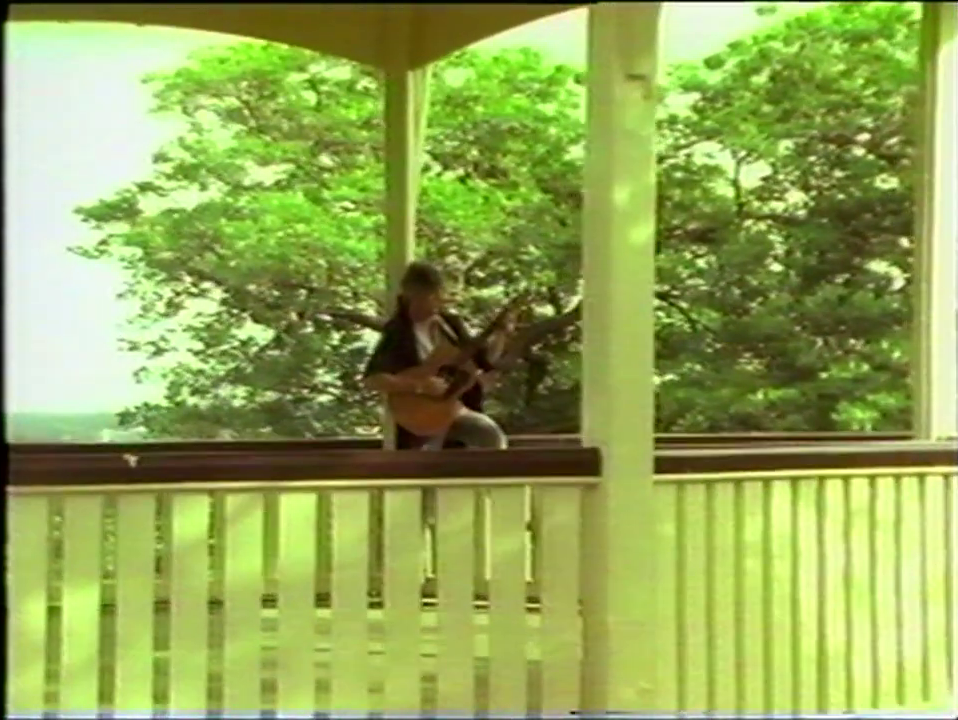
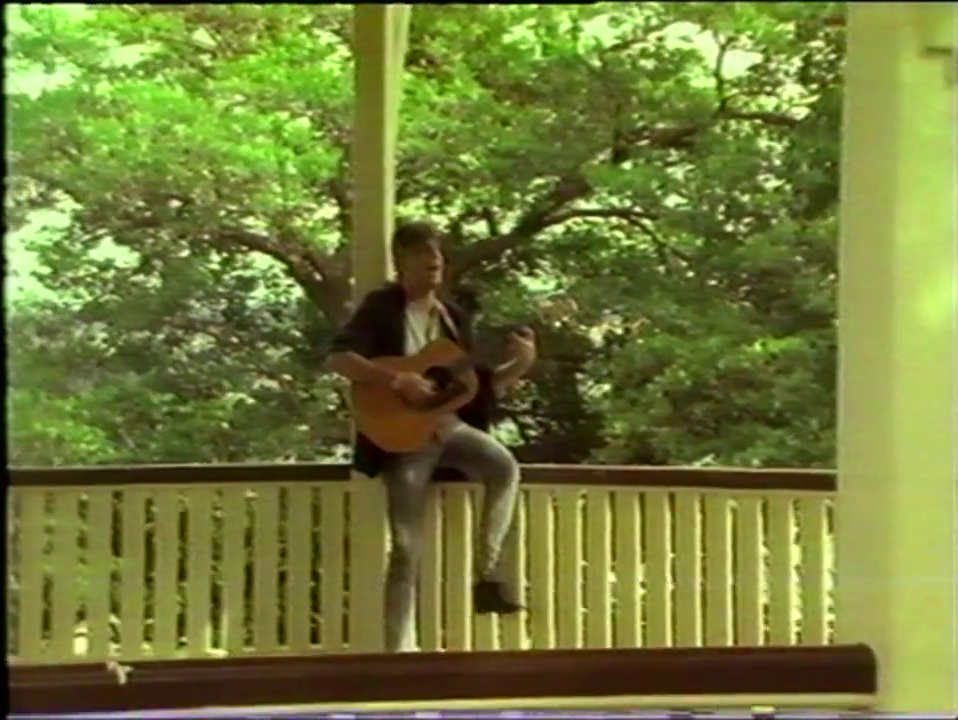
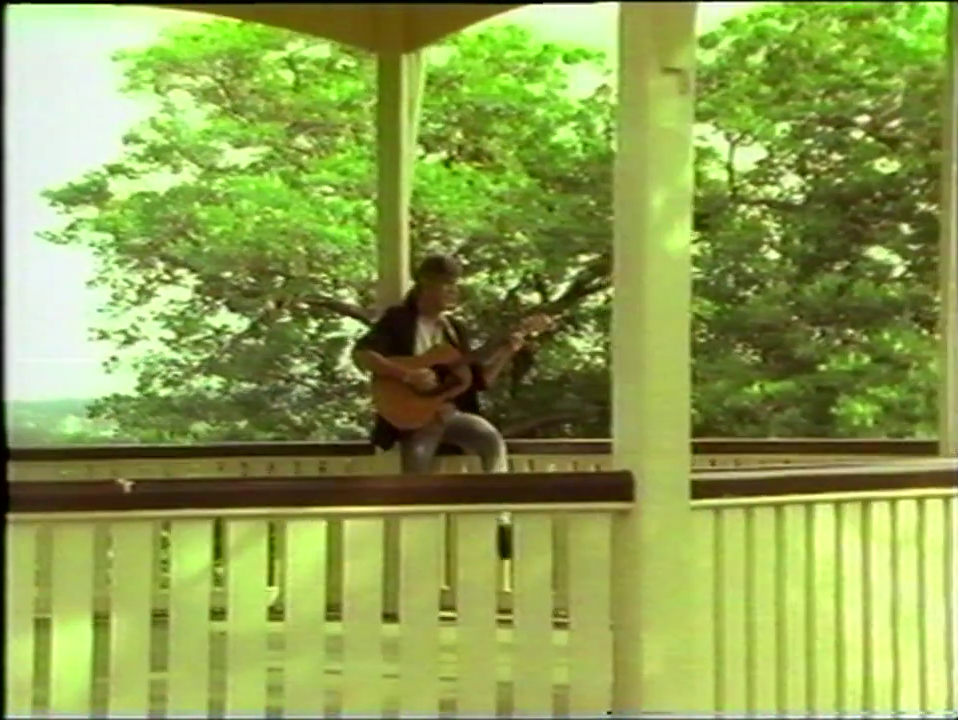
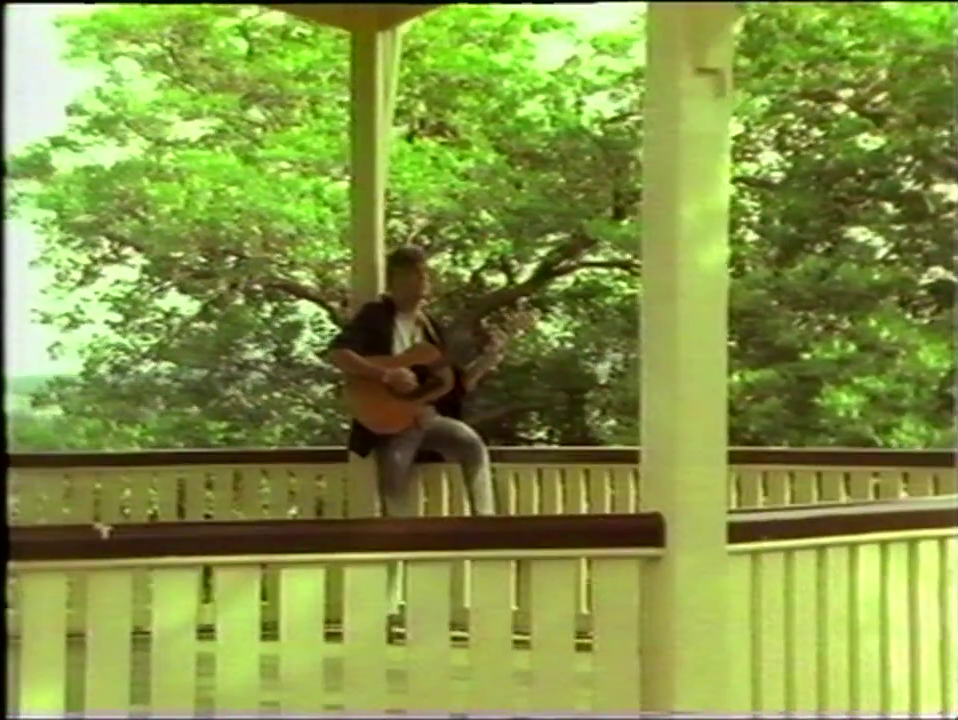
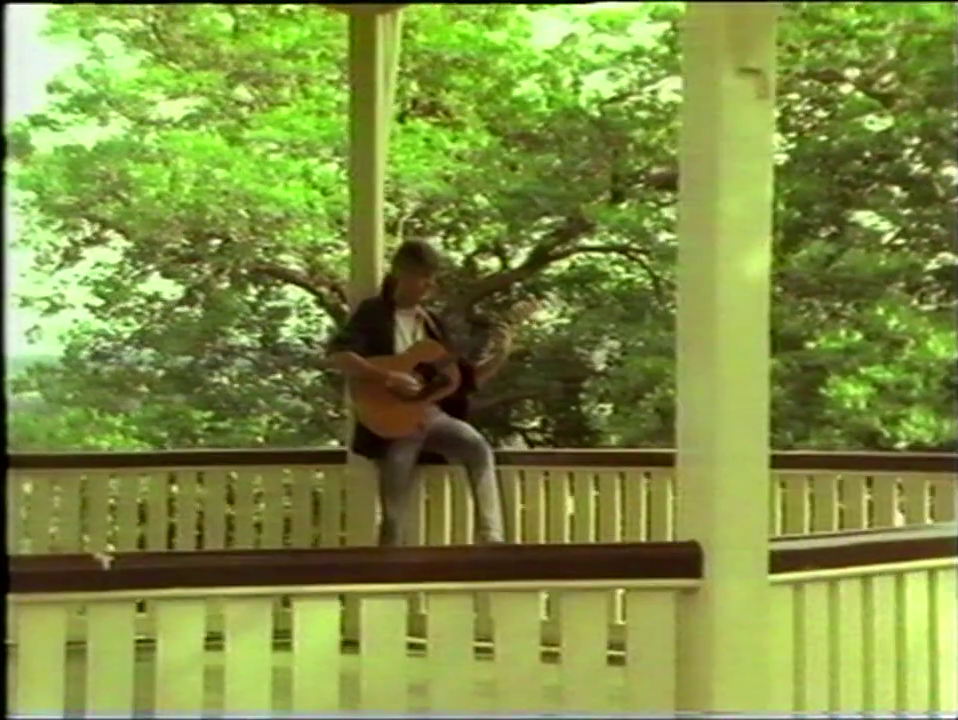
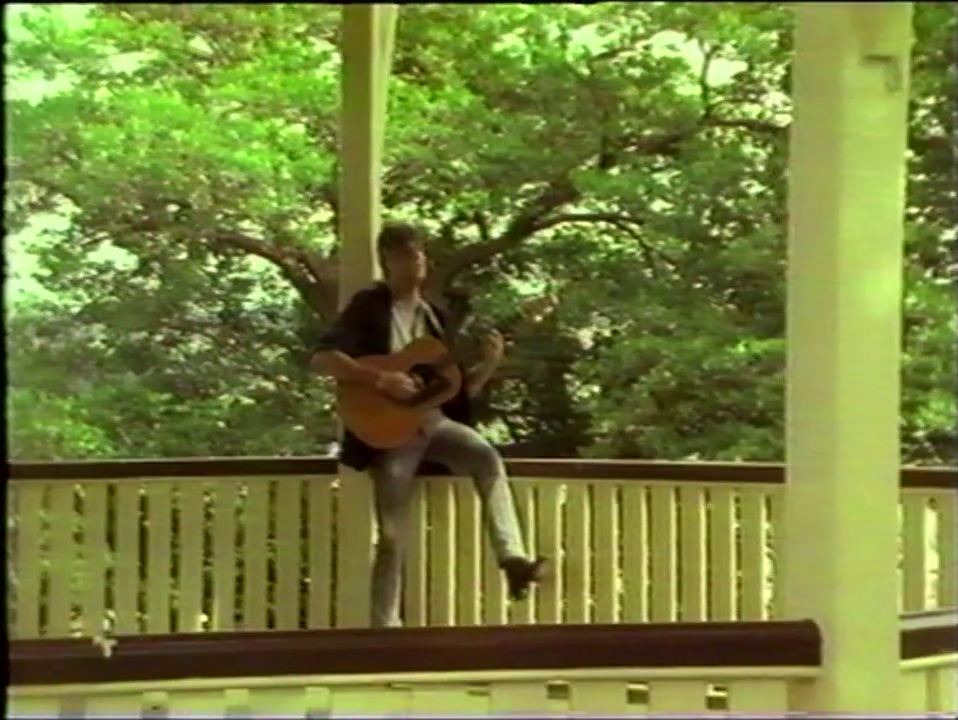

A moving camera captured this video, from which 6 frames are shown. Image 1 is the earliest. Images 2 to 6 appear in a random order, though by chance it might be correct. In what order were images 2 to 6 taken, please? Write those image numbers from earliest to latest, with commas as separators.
3, 4, 5, 6, 2
